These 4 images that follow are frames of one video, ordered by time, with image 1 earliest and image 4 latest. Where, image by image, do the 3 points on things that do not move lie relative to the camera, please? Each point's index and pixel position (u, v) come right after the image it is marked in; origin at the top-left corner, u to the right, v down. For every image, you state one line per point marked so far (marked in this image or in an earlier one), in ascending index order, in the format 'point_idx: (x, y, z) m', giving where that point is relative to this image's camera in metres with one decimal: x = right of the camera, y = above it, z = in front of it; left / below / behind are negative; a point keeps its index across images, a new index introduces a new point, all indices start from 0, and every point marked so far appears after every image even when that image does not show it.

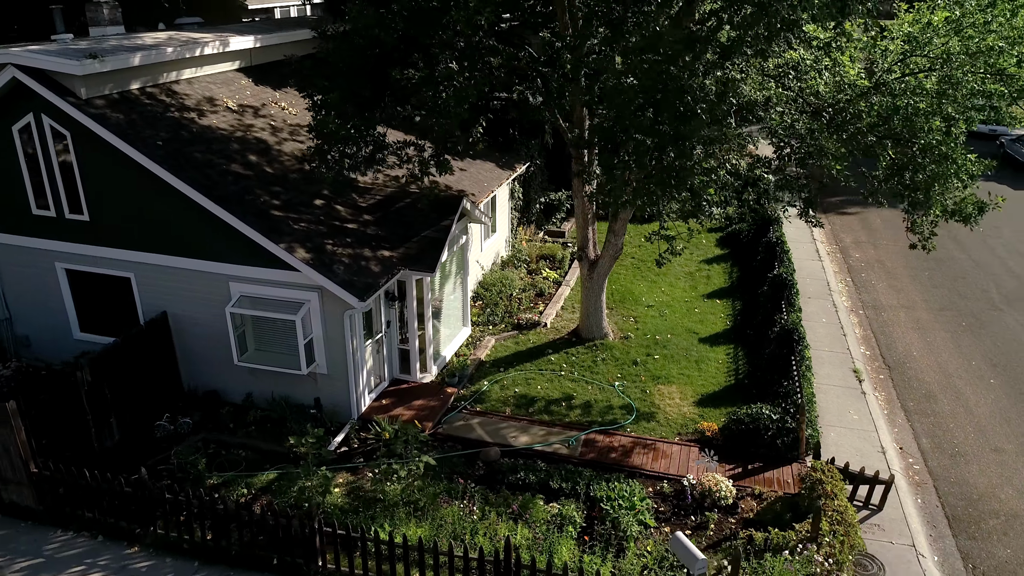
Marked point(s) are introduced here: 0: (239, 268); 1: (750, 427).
0: (-4.0, +0.3, +11.0) m
1: (+3.4, -2.0, +10.9) m
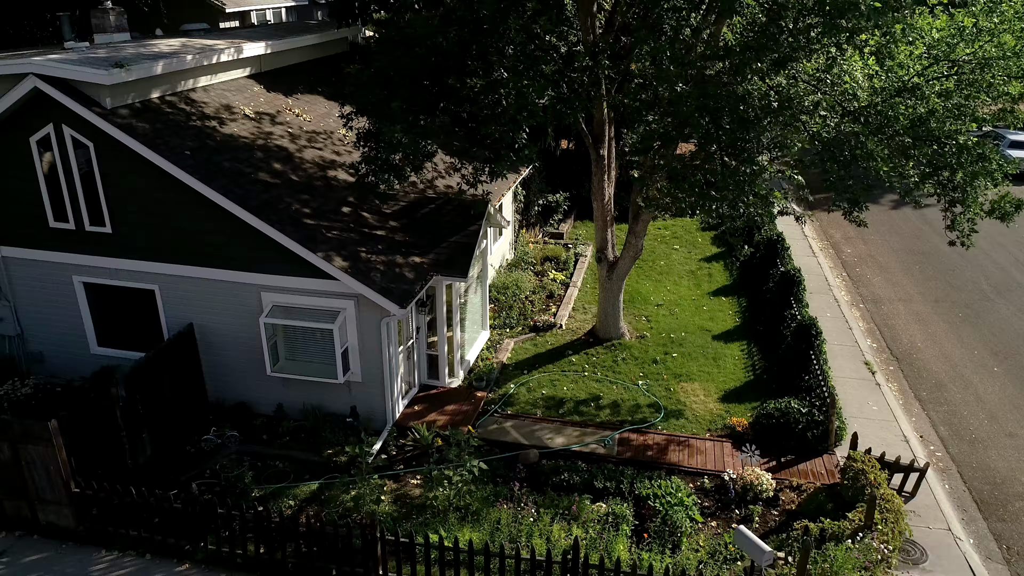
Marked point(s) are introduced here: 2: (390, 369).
0: (-3.5, +0.1, +10.9) m
1: (+4.0, -2.0, +11.2) m
2: (-1.8, -1.2, +11.3) m
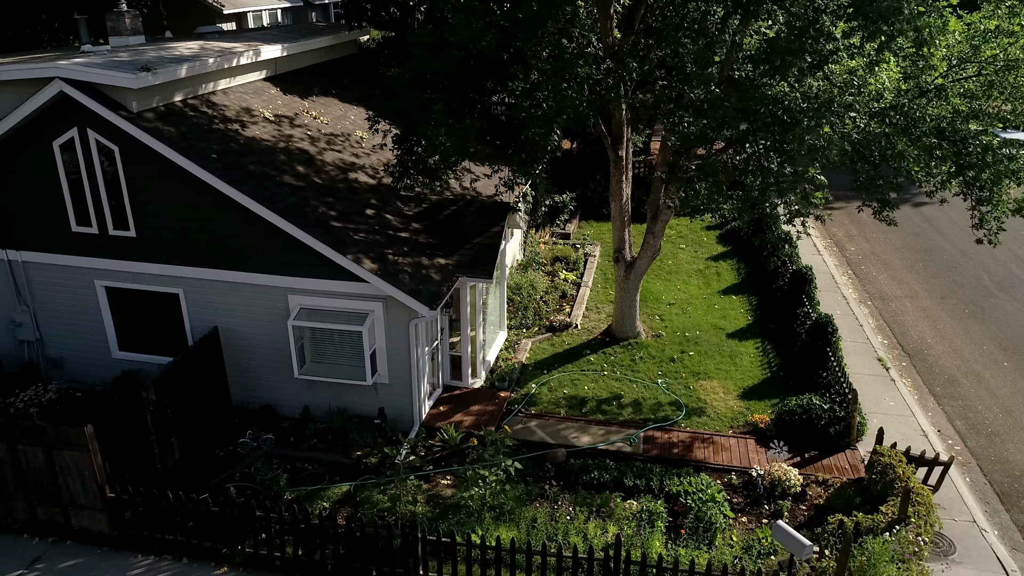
0: (-3.1, +0.1, +11.0) m
1: (+4.4, -1.9, +11.4) m
2: (-1.4, -1.2, +11.4) m
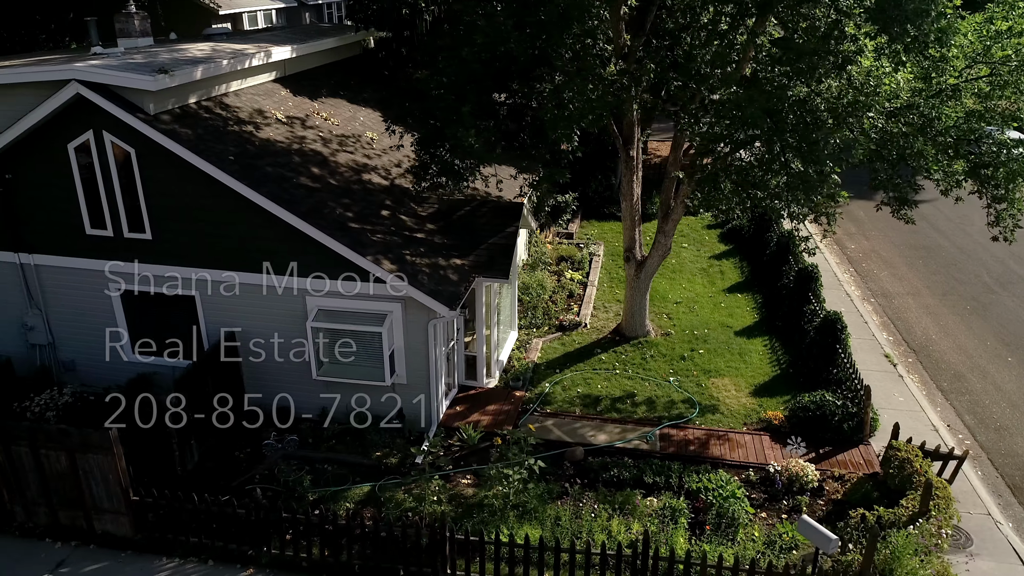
0: (-2.8, +0.1, +11.0) m
1: (+4.6, -1.9, +11.5) m
2: (-1.2, -1.3, +11.4) m
